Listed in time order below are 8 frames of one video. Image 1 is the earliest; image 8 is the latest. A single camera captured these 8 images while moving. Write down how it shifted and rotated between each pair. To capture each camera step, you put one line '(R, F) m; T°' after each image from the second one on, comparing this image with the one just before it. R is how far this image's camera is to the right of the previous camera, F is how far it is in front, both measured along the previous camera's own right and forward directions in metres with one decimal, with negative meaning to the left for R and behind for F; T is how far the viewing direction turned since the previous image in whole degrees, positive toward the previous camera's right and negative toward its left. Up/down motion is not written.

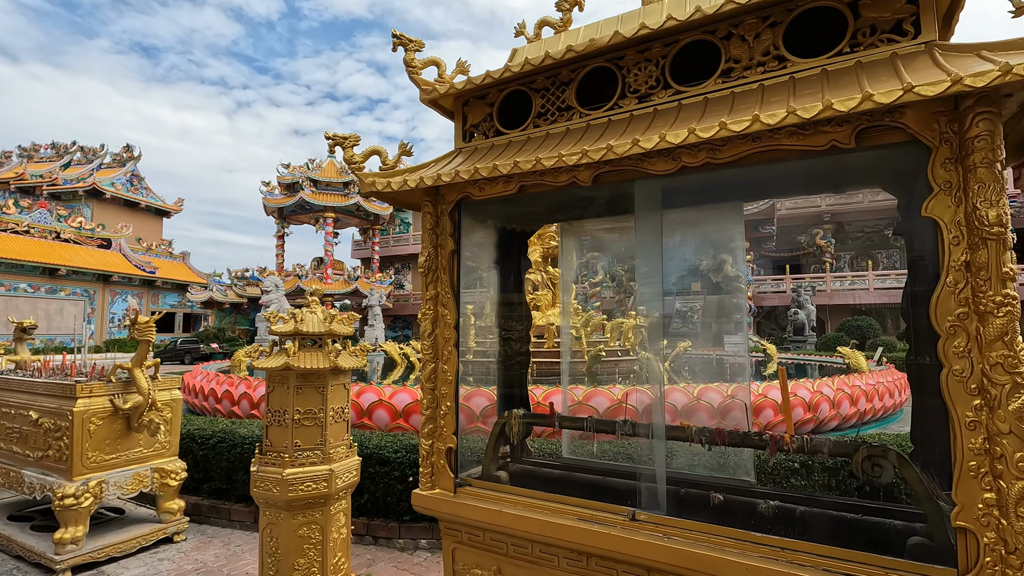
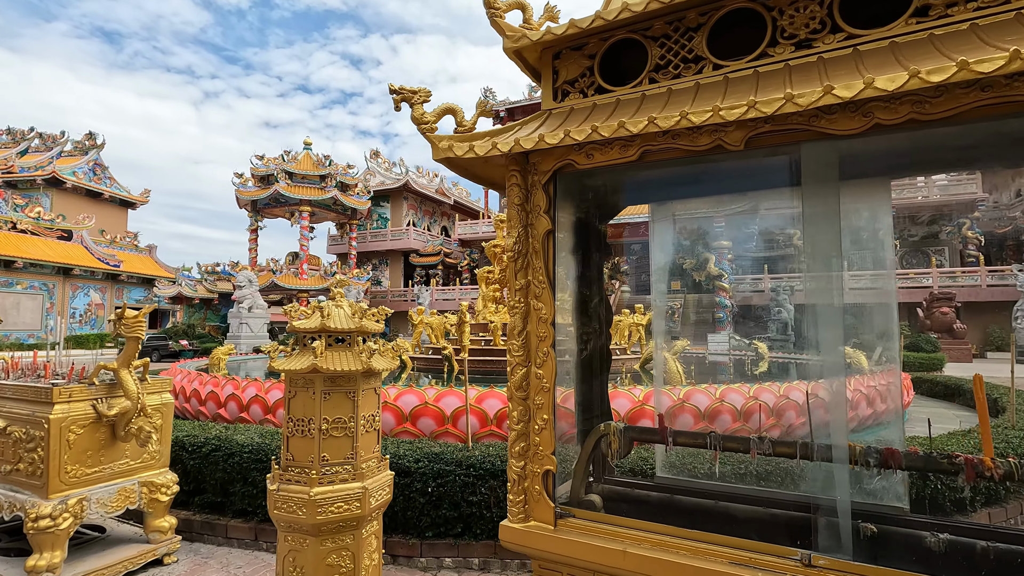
(-0.4, +0.4) m; +3°
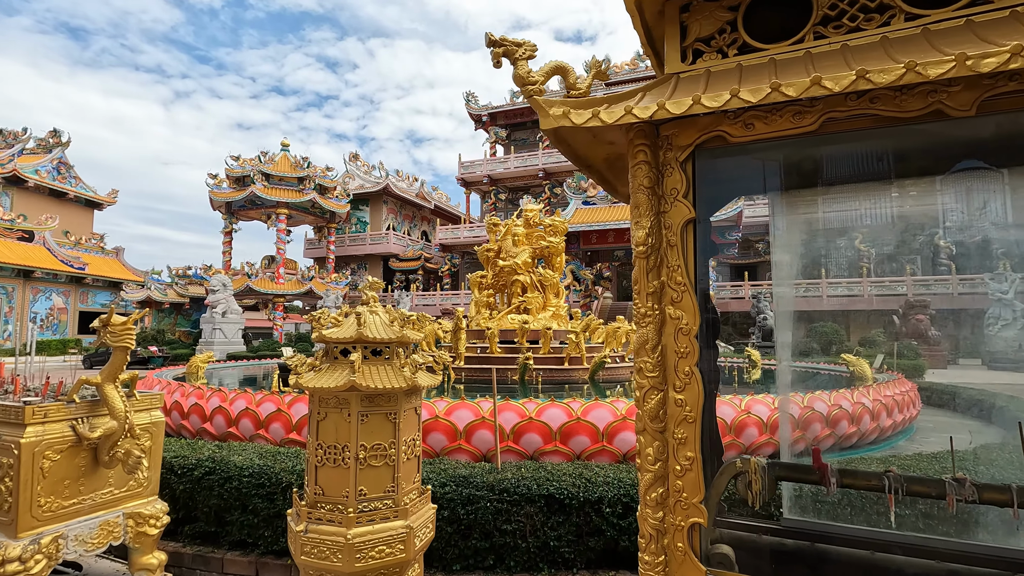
(-0.4, +0.4) m; +3°
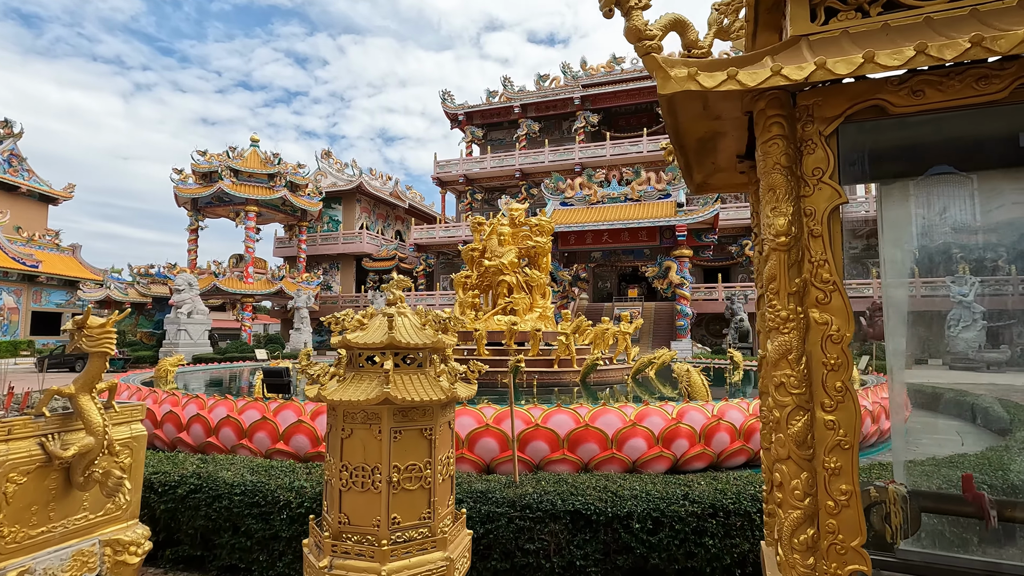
(-0.3, +0.3) m; +3°
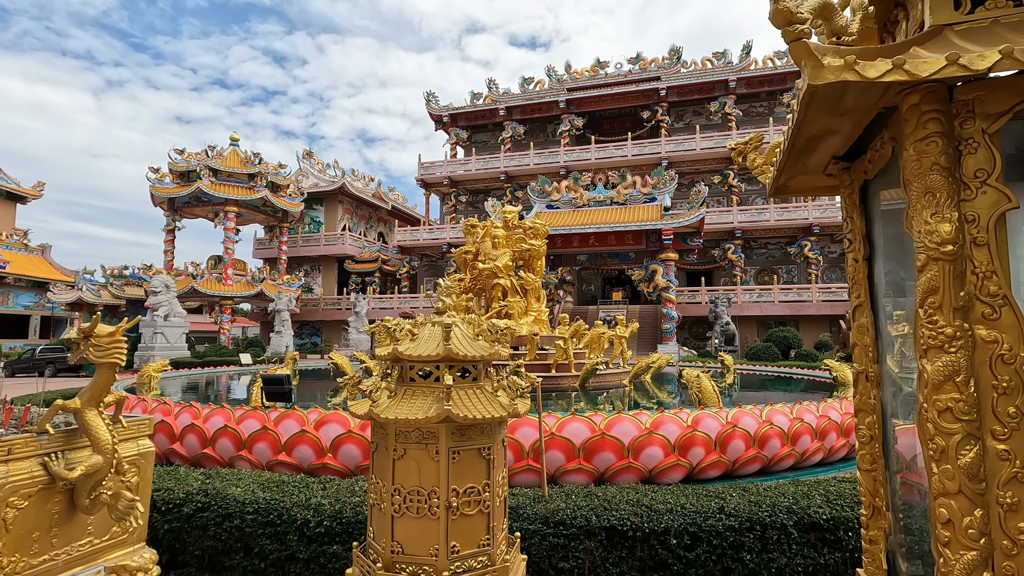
(-0.3, +0.1) m; +2°
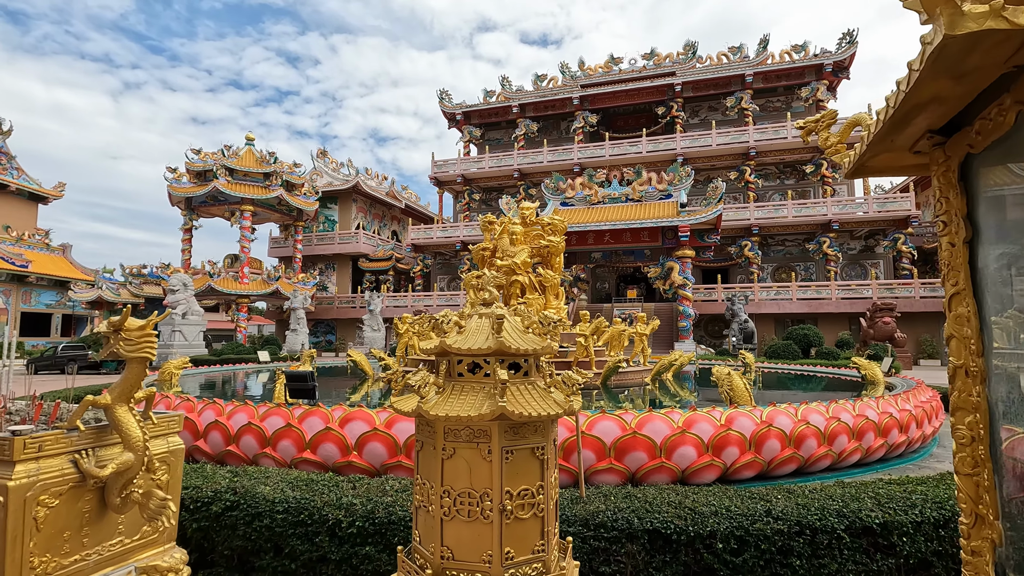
(-0.1, +0.1) m; -1°
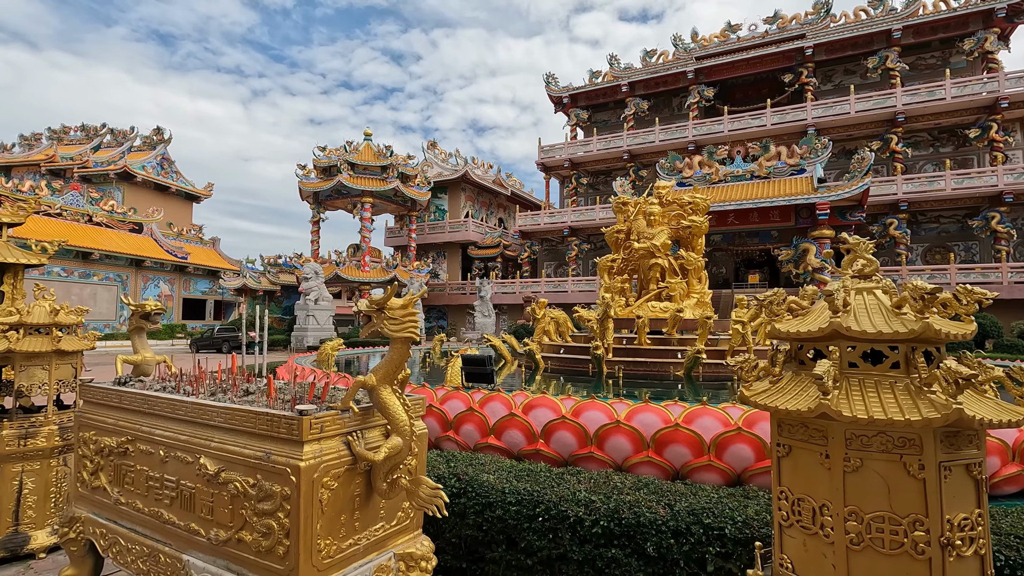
(-0.8, +0.2) m; -10°
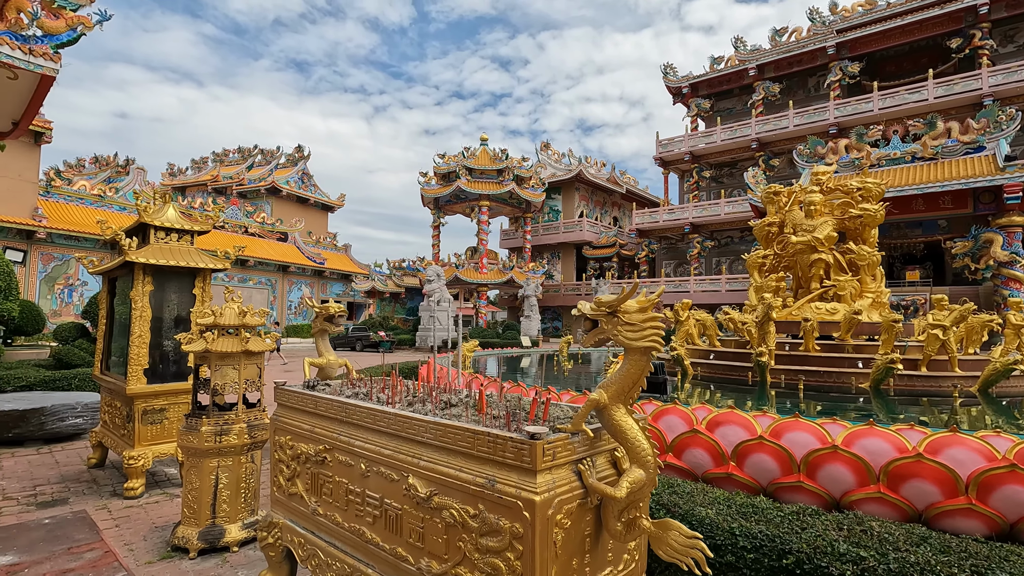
(-0.5, +0.4) m; -12°
